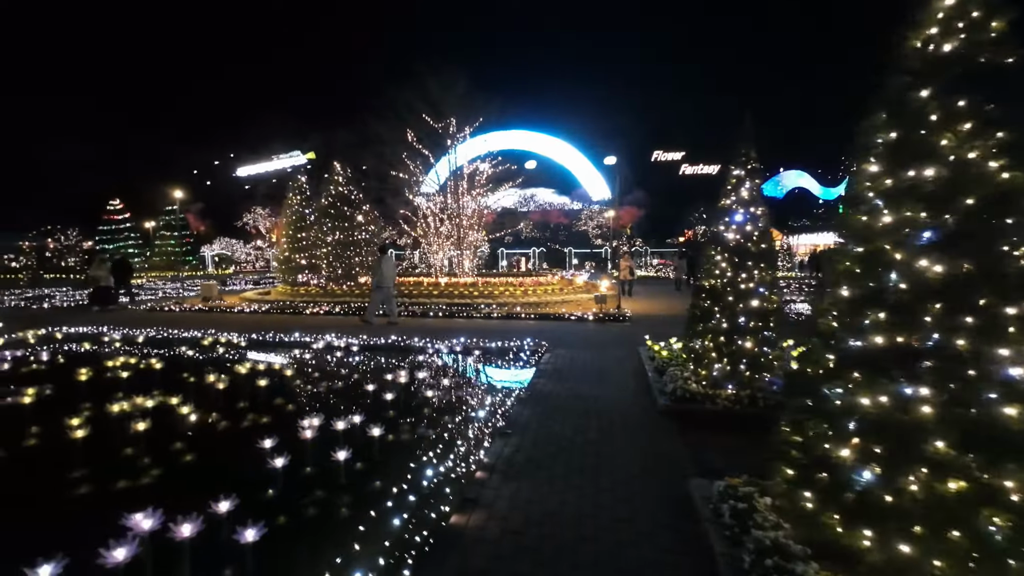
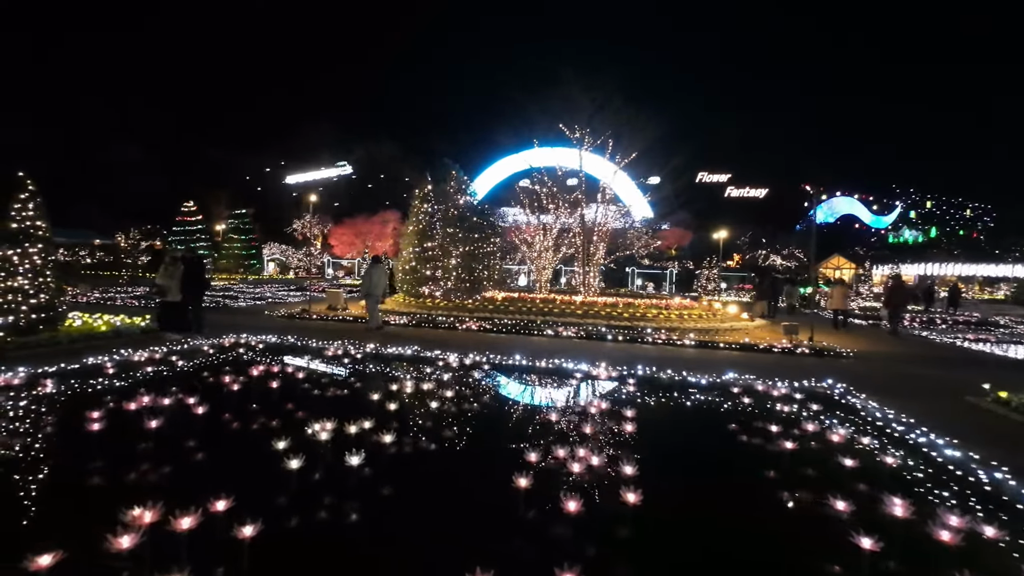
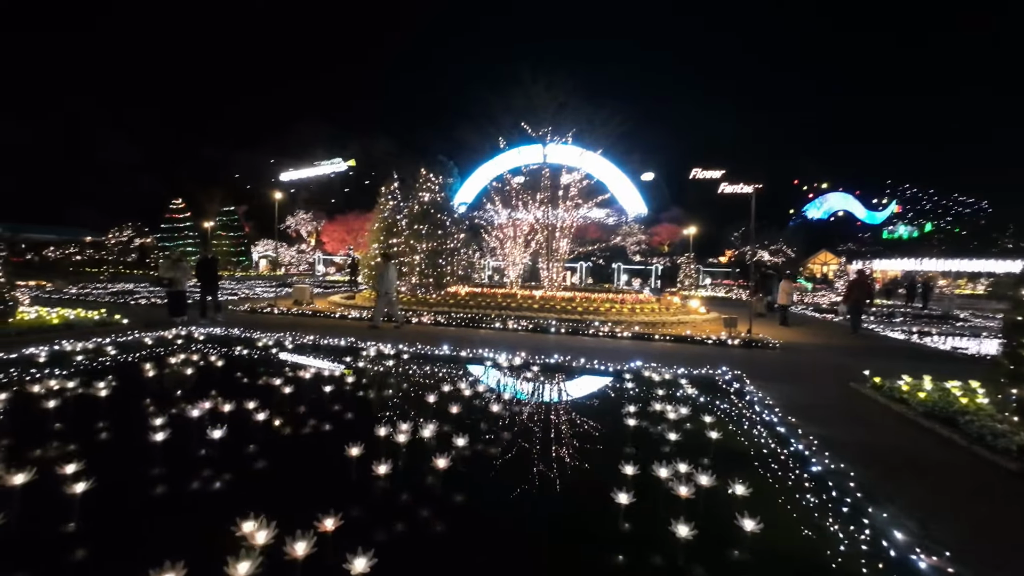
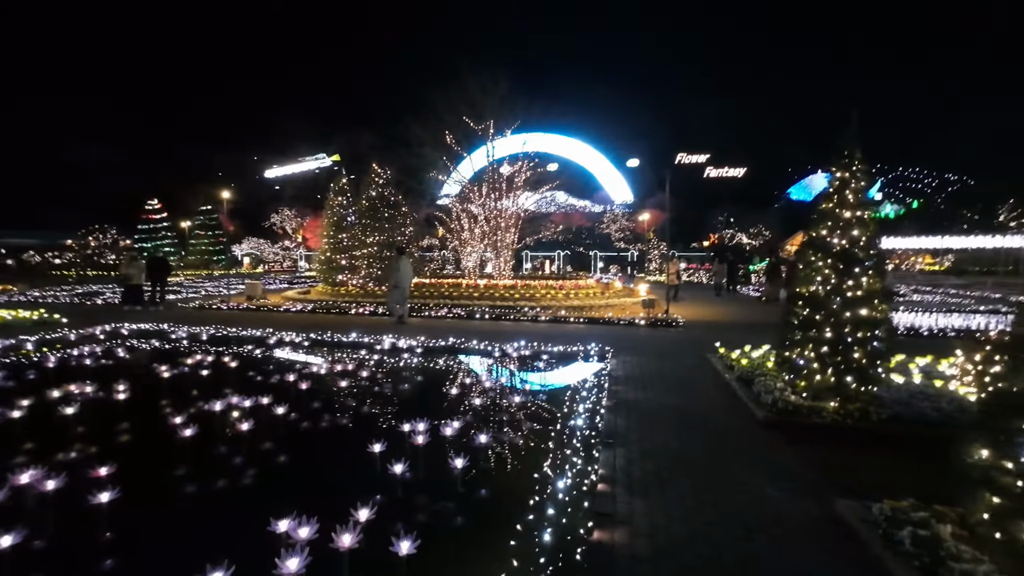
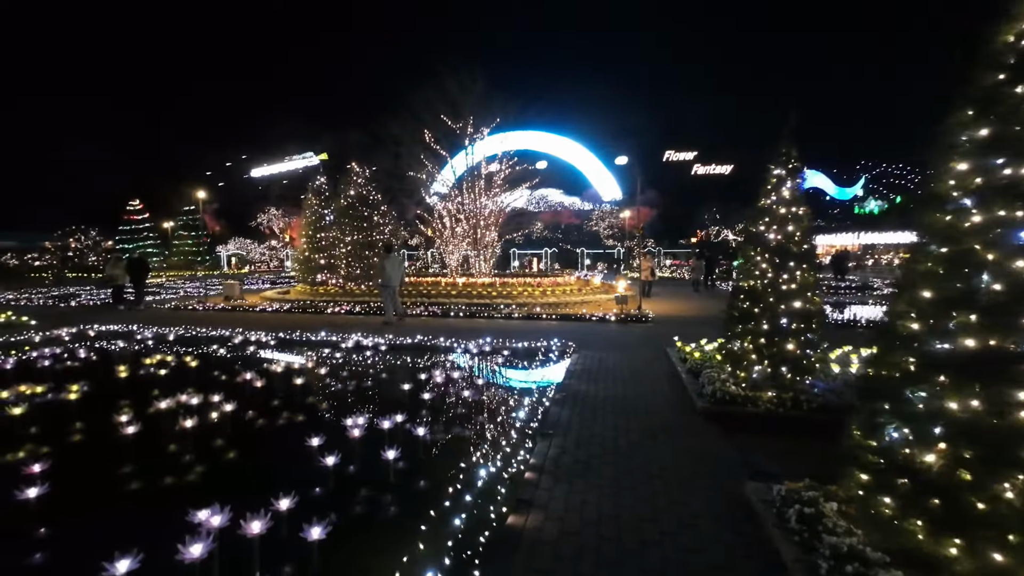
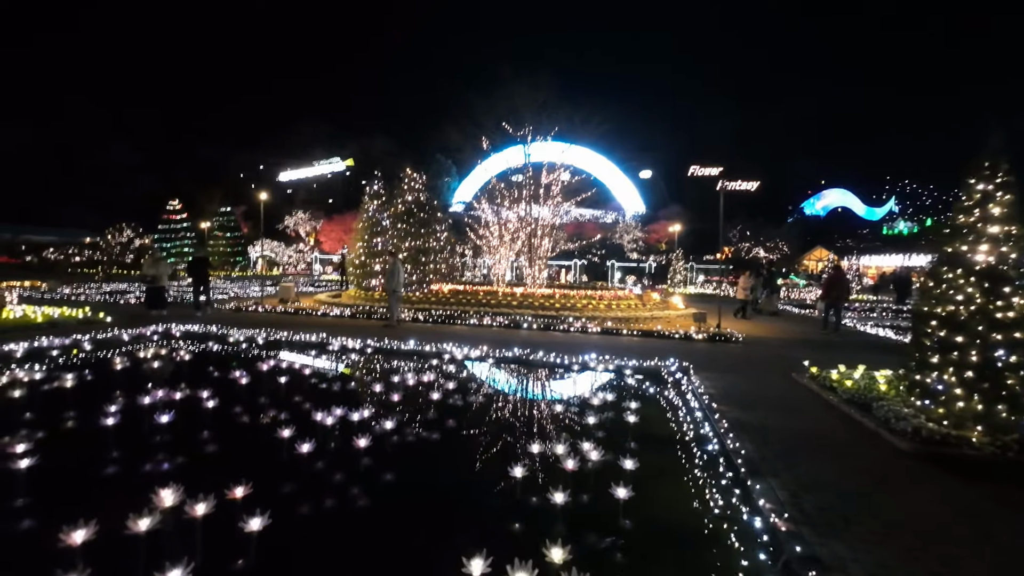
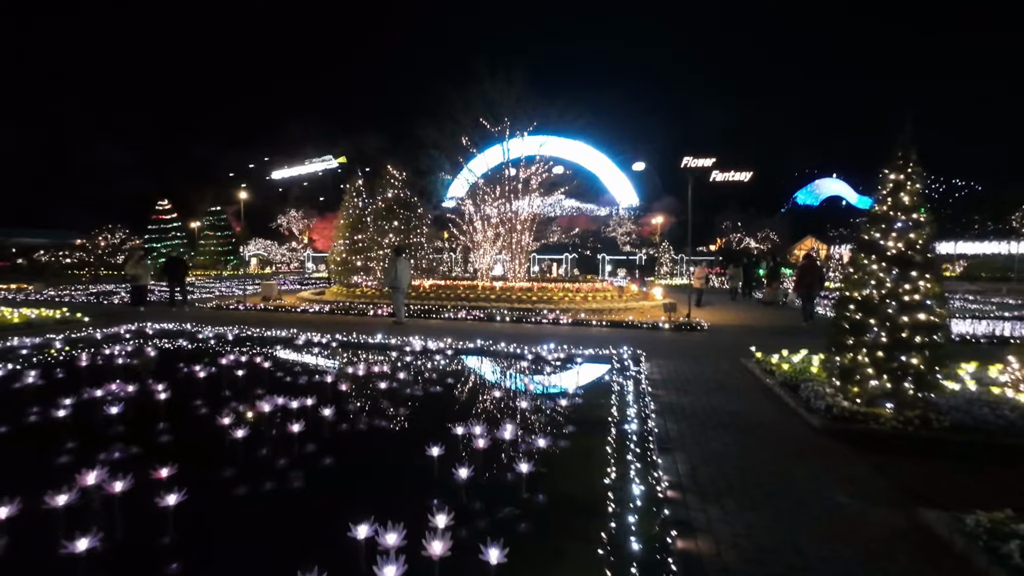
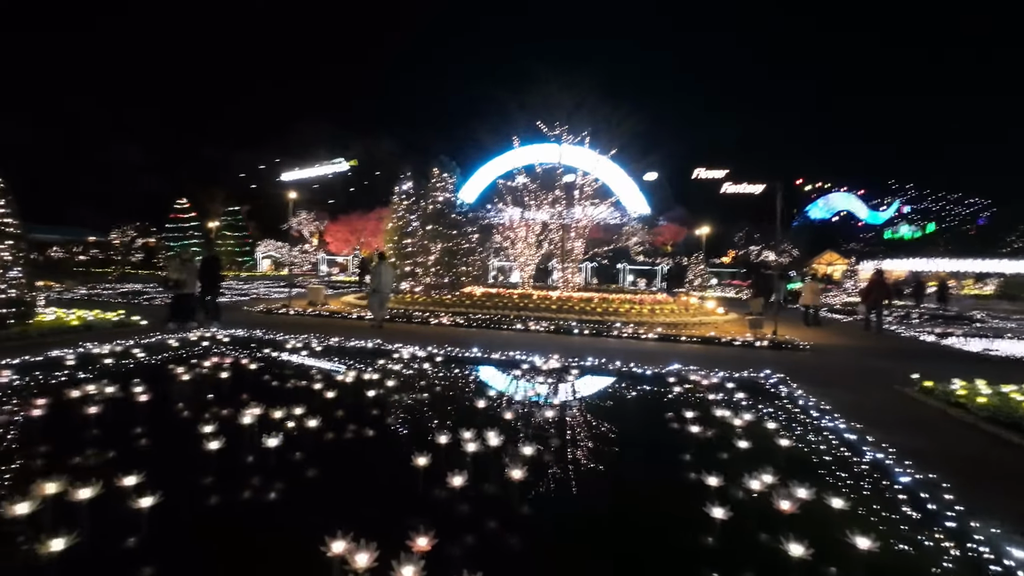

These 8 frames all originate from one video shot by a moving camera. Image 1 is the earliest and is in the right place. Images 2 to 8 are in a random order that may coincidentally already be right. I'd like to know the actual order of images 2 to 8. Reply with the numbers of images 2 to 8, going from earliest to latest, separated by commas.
5, 4, 7, 6, 3, 8, 2
